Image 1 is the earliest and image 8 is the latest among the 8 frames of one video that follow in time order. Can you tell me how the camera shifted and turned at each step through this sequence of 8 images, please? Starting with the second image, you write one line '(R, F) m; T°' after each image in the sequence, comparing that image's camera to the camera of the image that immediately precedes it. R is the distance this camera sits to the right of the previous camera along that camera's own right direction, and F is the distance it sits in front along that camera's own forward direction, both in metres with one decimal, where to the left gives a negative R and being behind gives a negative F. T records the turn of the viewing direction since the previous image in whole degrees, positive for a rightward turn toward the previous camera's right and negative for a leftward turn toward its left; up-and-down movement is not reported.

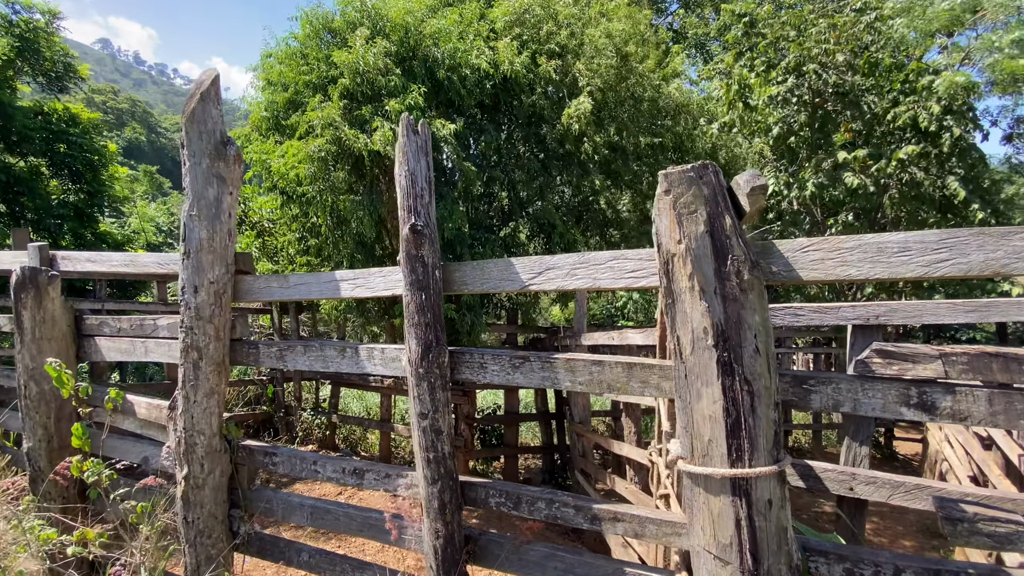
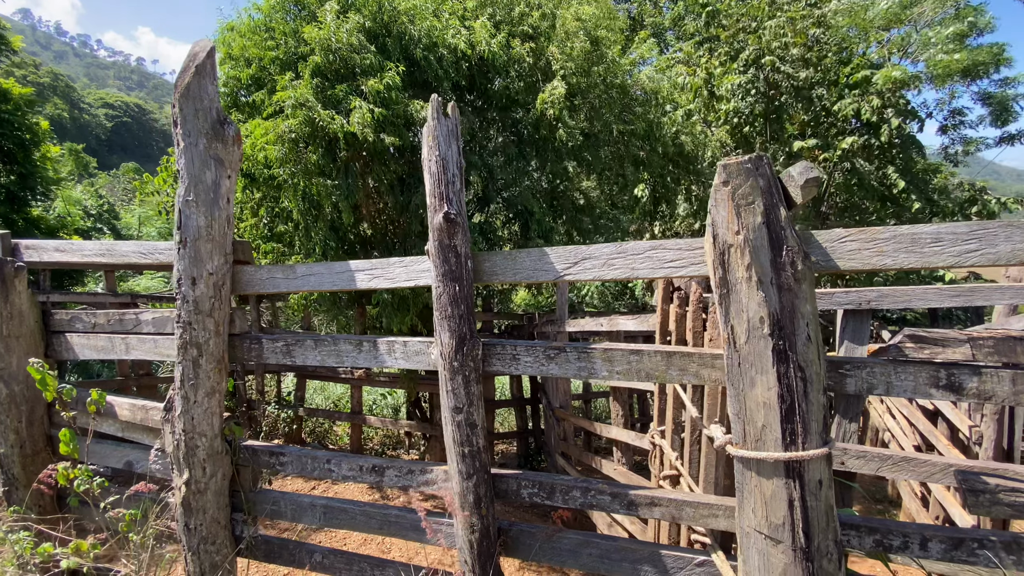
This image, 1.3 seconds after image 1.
(-0.4, +0.1) m; +5°
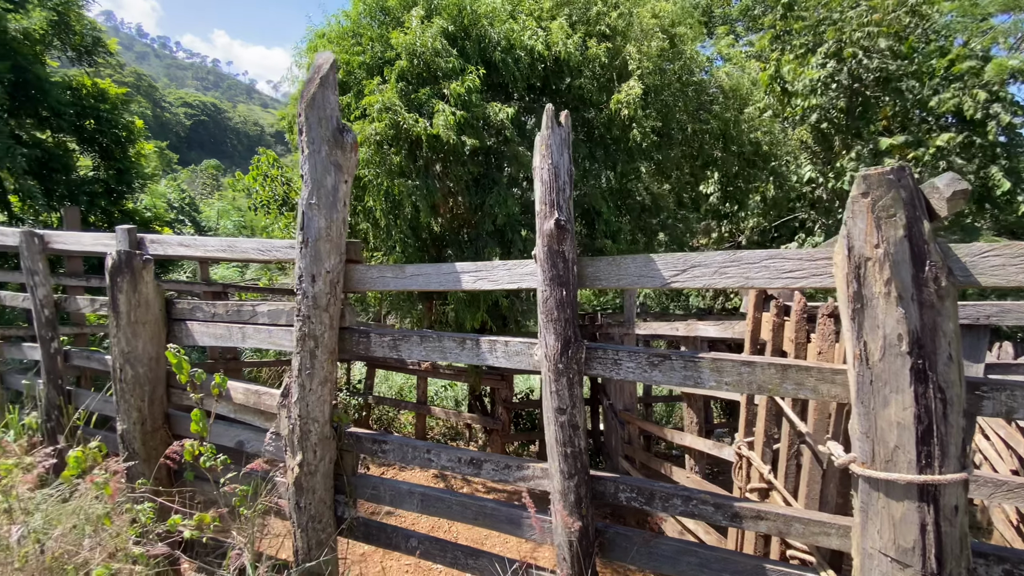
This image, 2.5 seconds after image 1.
(-0.3, -0.1) m; -6°
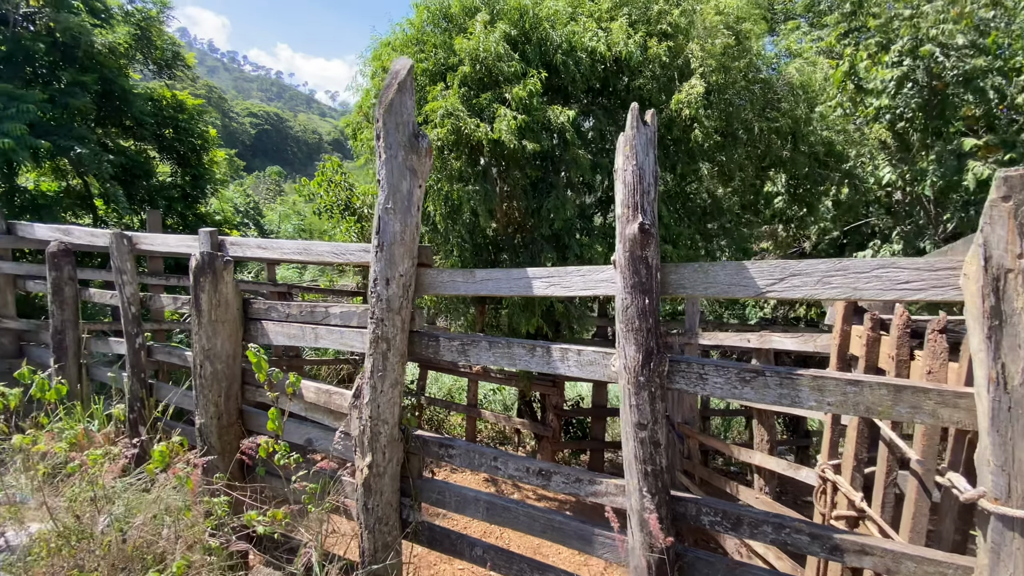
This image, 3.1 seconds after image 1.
(-0.1, +0.1) m; -5°
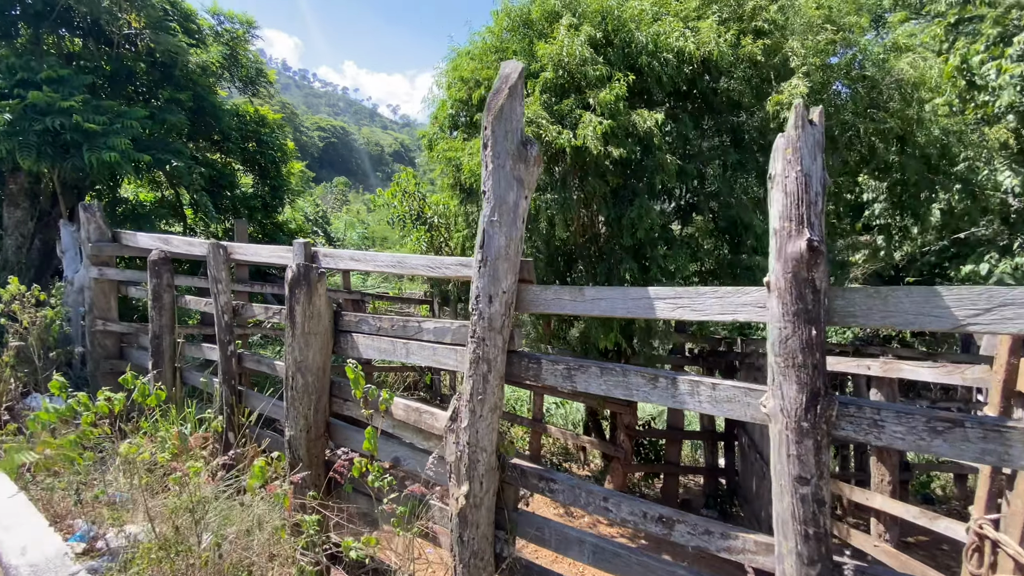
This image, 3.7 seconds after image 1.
(-0.3, +0.2) m; -6°
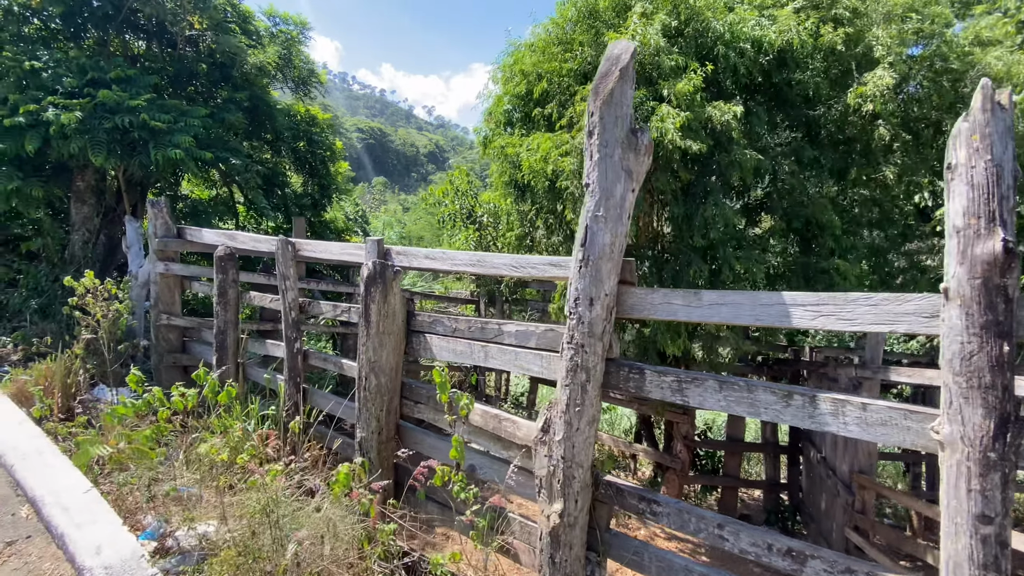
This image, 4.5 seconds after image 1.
(-0.3, +0.2) m; -4°
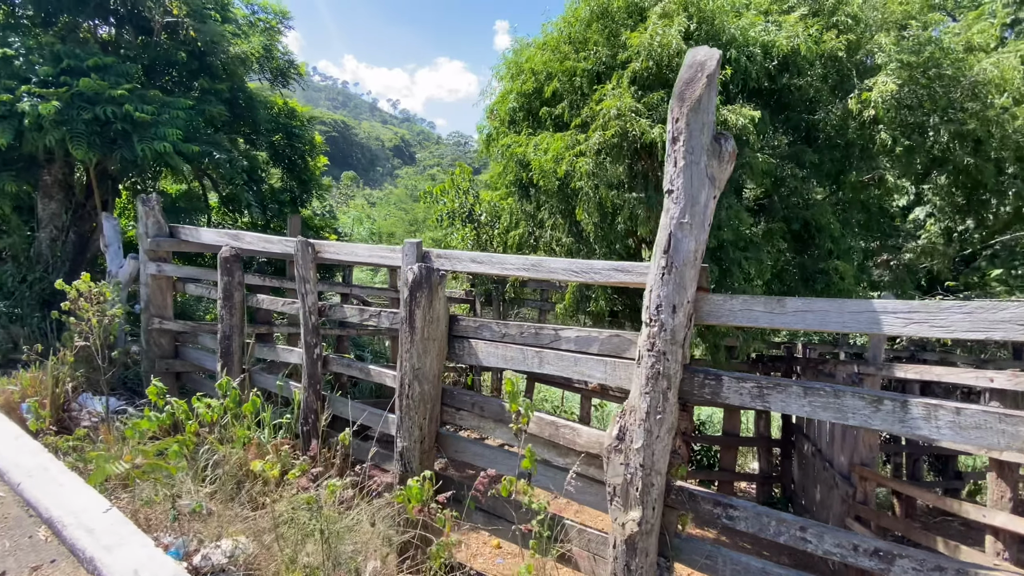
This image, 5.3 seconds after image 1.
(-0.5, +0.1) m; +4°
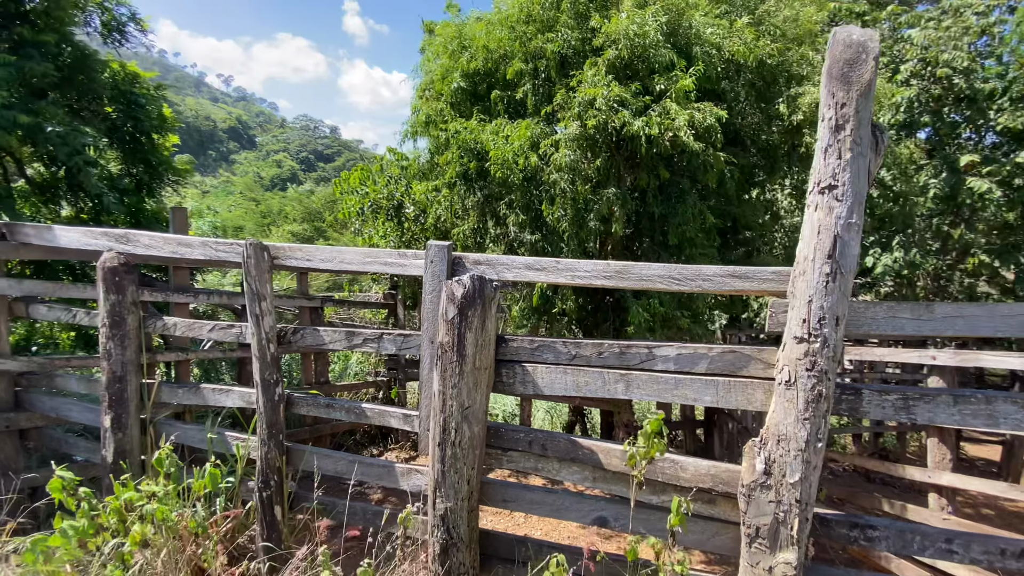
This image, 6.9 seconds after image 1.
(-1.1, +0.7) m; +17°
